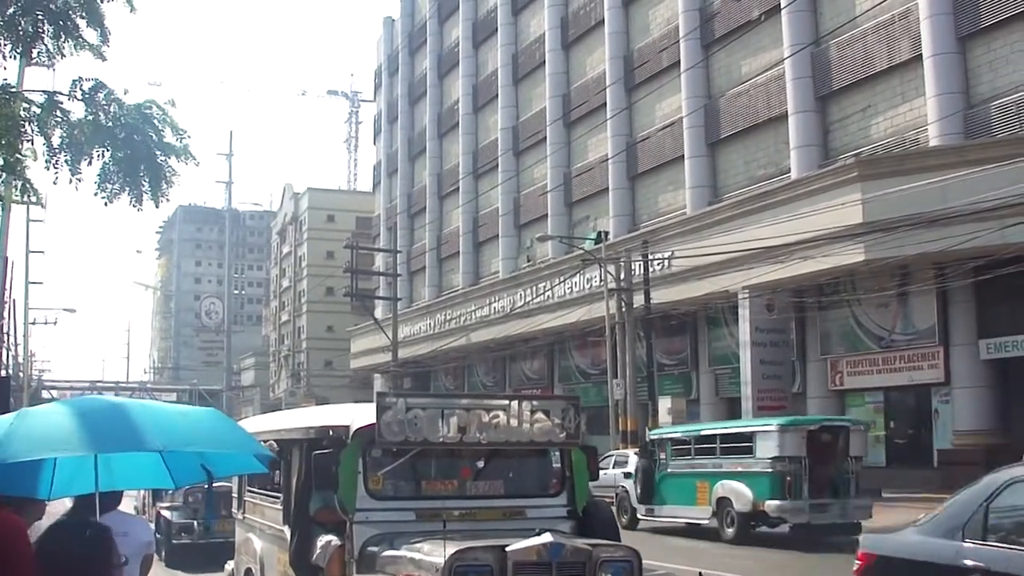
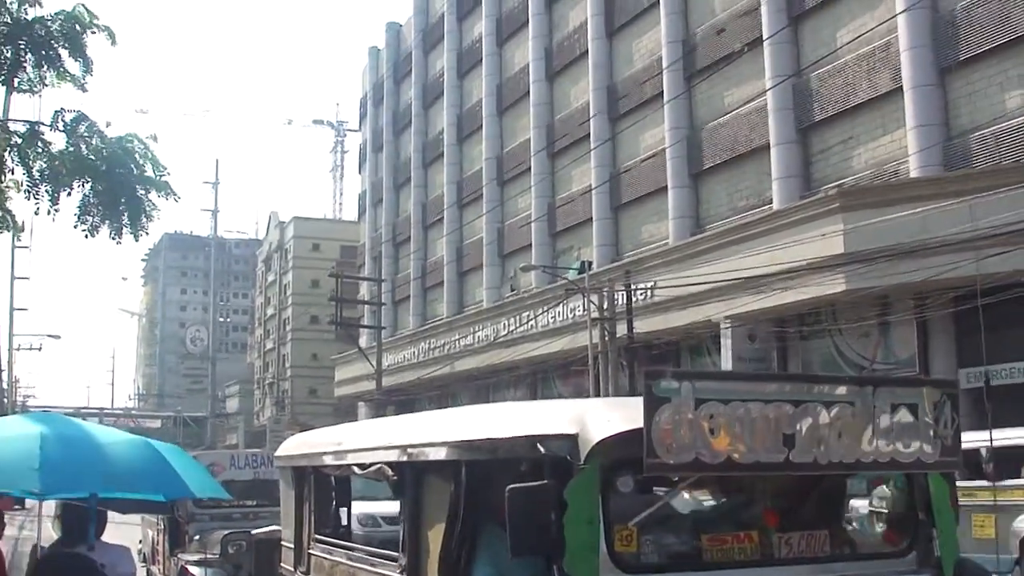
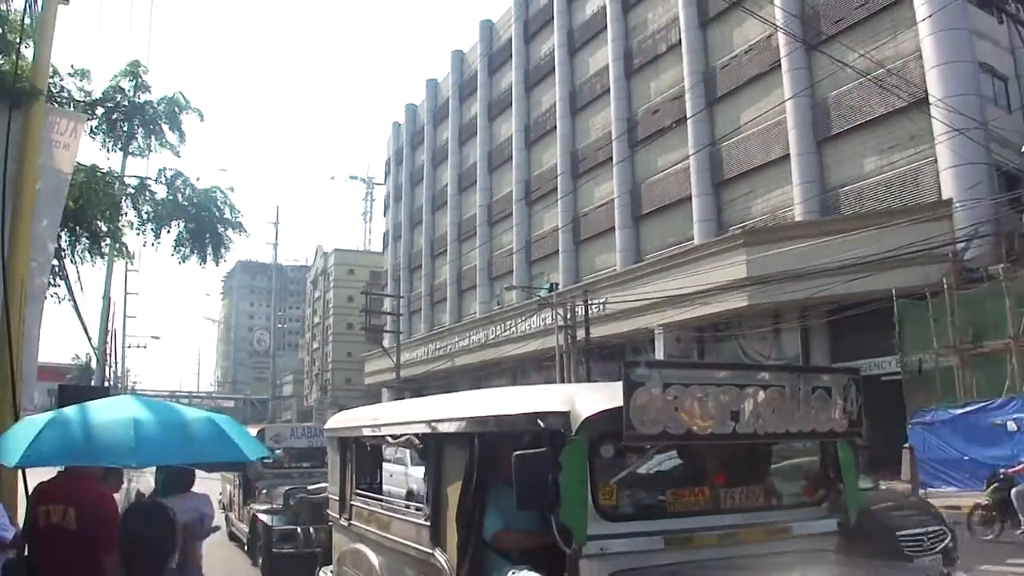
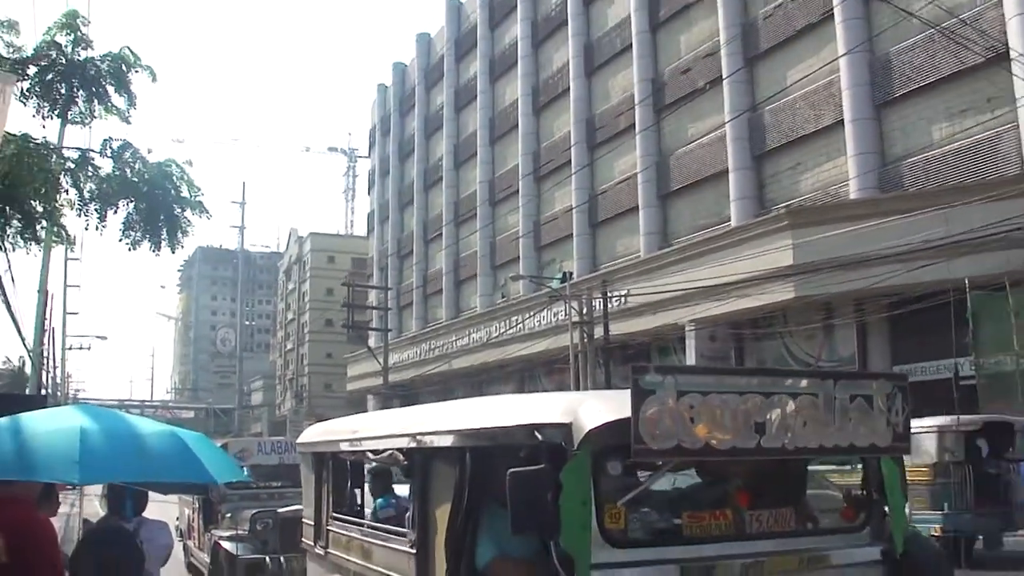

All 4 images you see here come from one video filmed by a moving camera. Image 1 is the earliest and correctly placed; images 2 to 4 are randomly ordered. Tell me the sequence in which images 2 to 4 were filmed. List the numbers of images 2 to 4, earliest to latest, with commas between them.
2, 4, 3
